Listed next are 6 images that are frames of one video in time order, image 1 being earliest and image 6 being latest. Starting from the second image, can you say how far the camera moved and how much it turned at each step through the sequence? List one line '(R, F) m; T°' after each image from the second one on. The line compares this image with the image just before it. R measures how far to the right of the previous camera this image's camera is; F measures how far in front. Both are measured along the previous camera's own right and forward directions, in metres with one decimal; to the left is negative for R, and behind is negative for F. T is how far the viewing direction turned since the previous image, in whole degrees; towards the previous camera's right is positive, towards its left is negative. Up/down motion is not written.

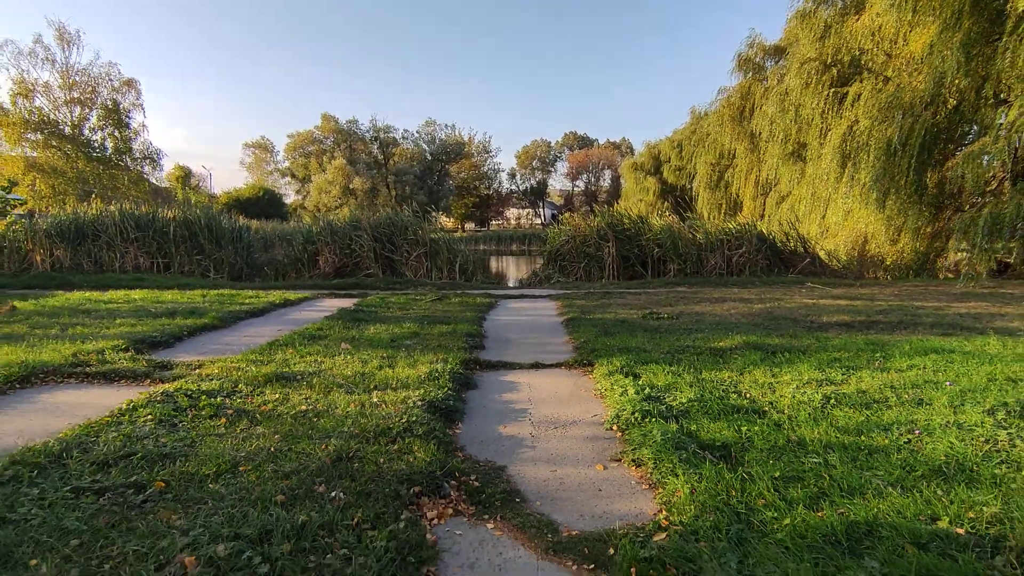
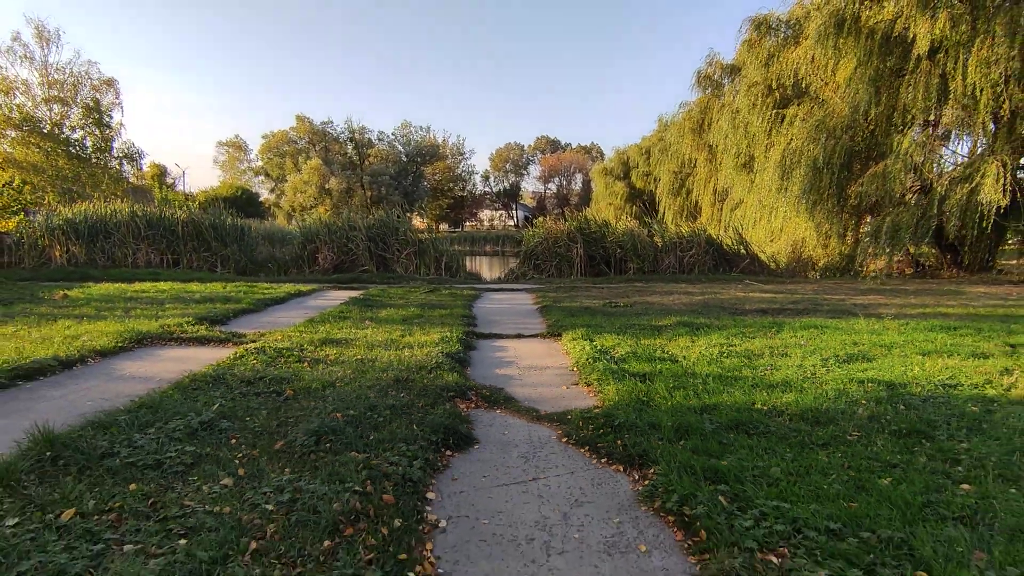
(-0.2, -1.5) m; +3°
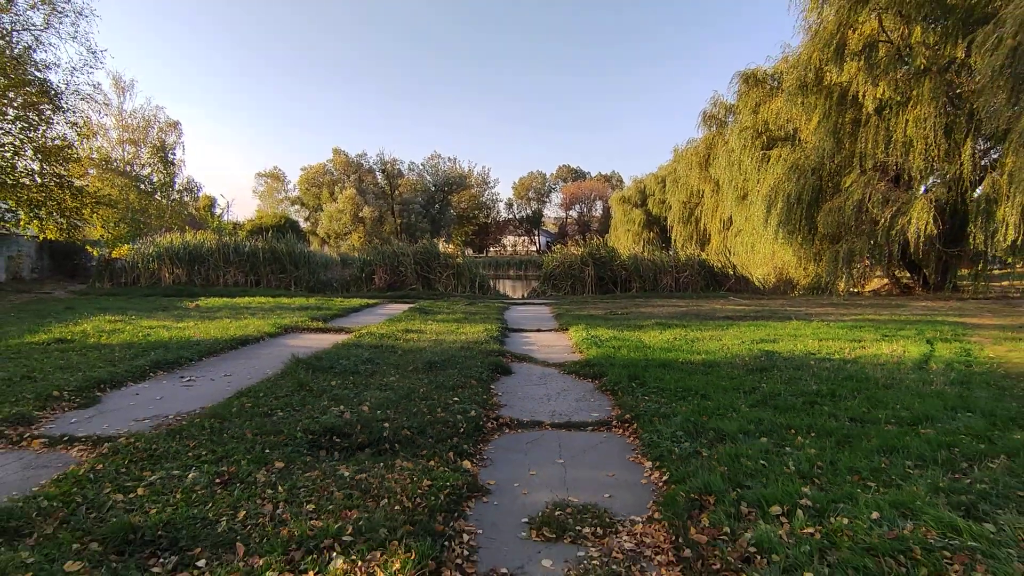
(0.0, -2.5) m; -2°
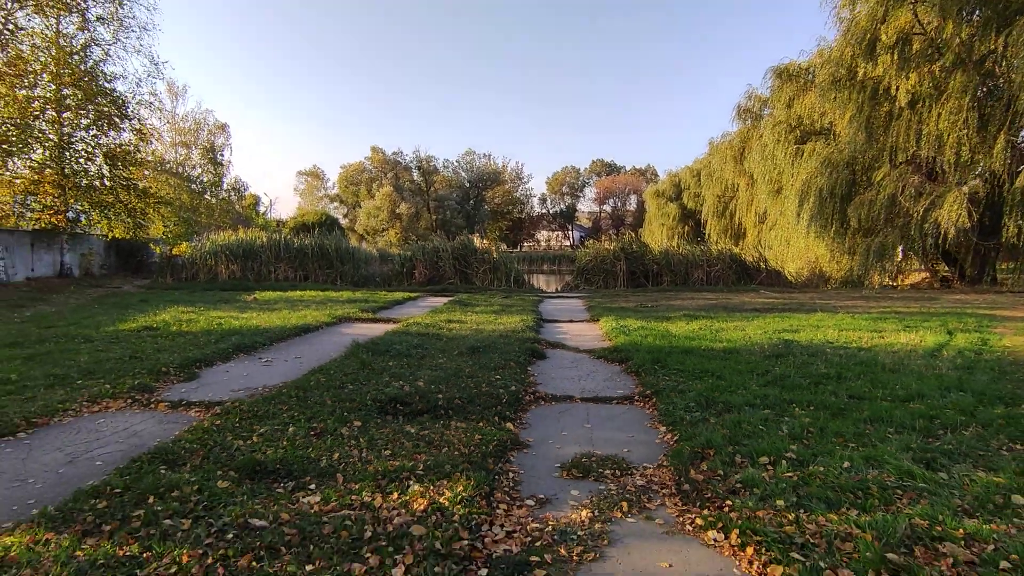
(0.0, -0.6) m; -3°
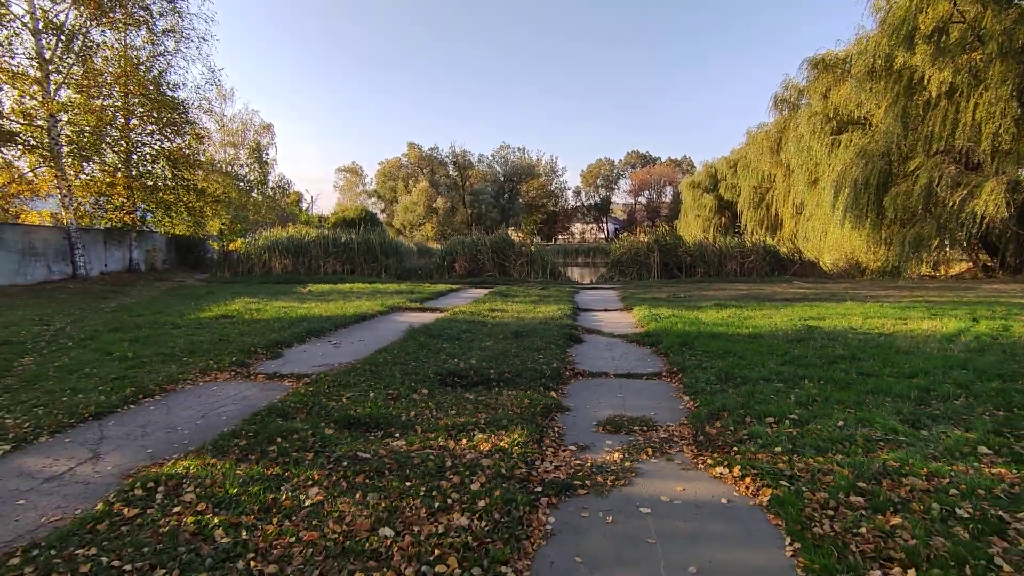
(-0.1, -0.6) m; -3°
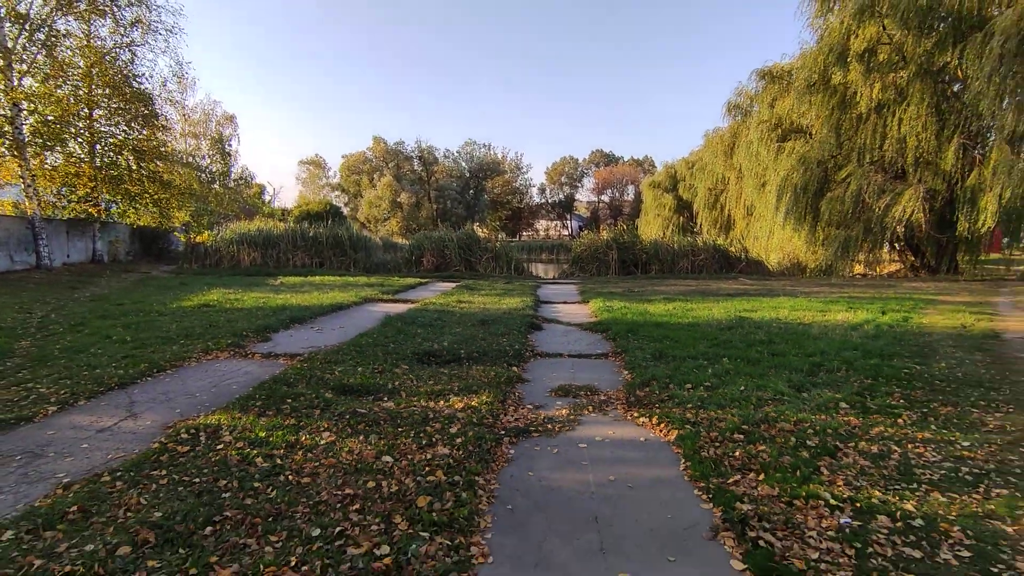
(0.0, -0.7) m; +4°
